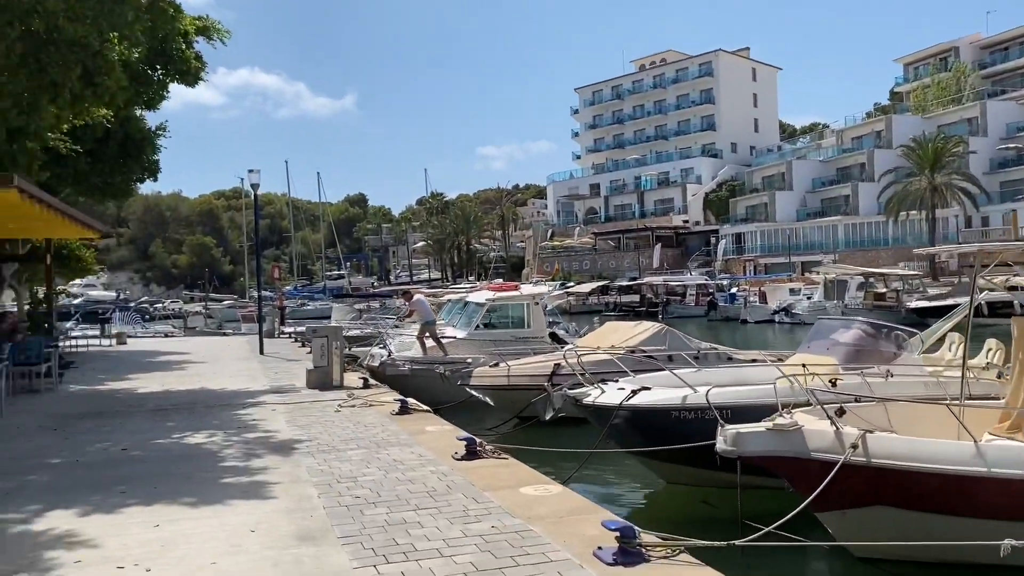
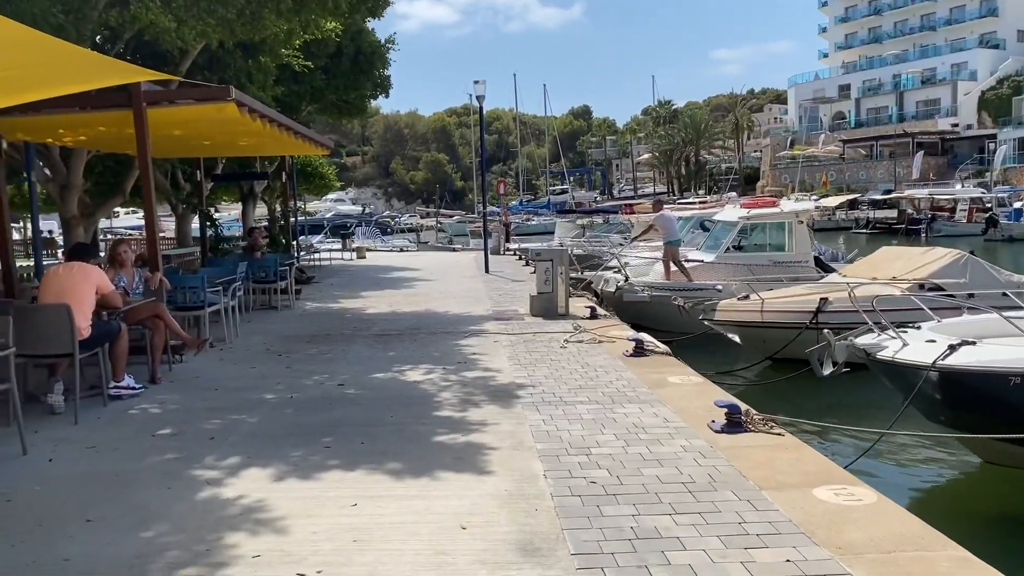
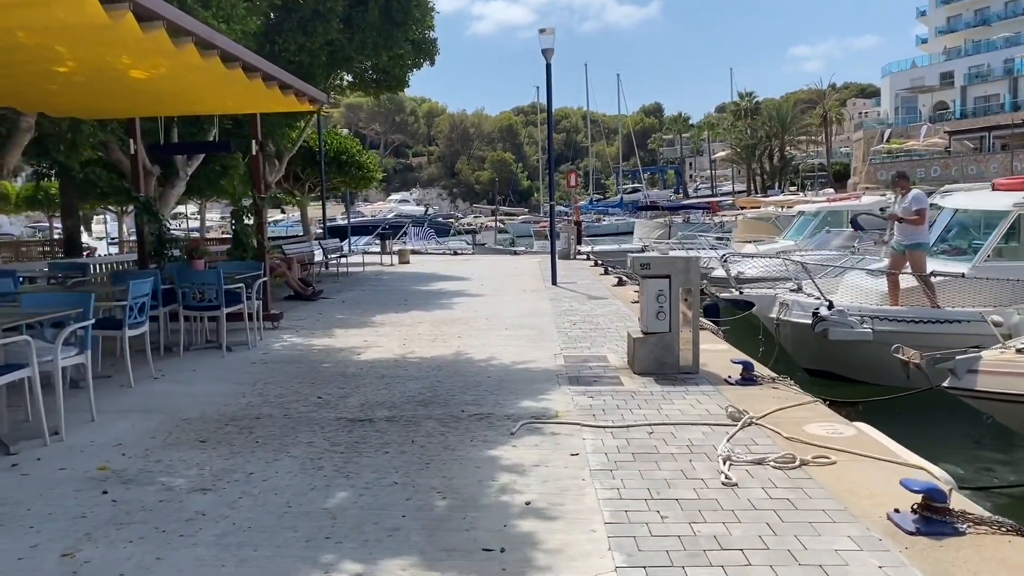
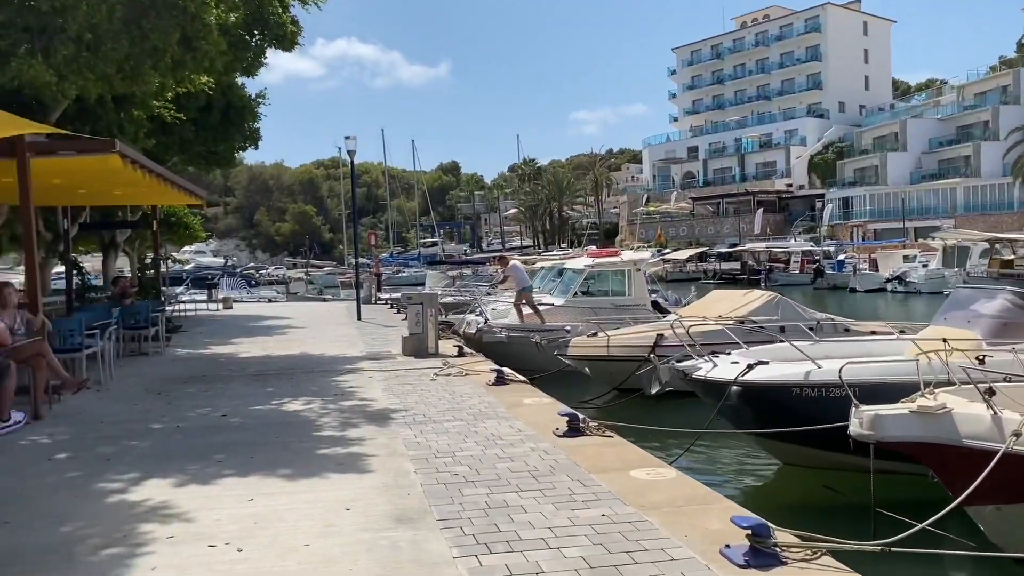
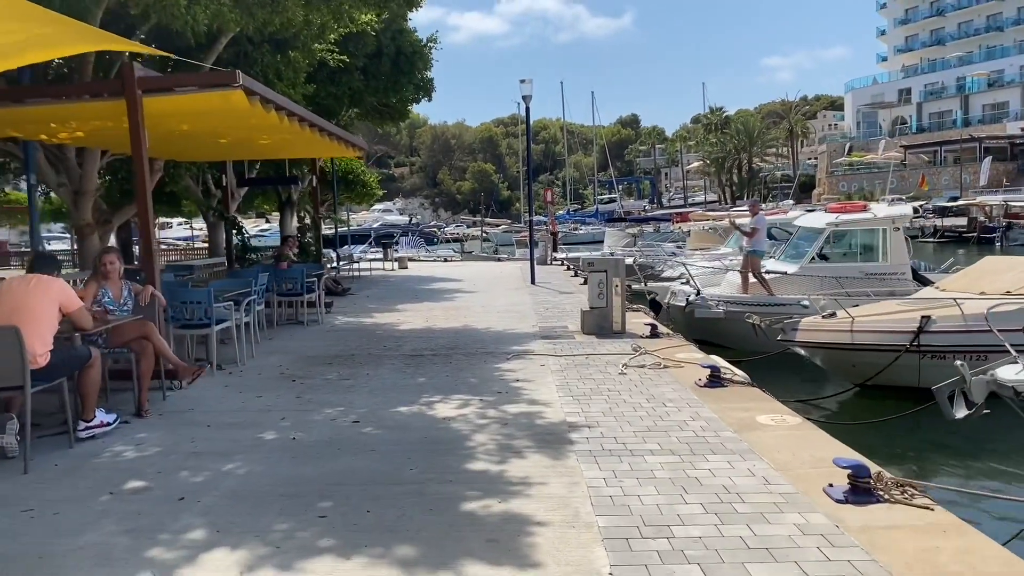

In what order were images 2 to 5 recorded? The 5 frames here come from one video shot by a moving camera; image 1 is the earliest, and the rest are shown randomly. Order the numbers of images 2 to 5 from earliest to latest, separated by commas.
4, 2, 5, 3
